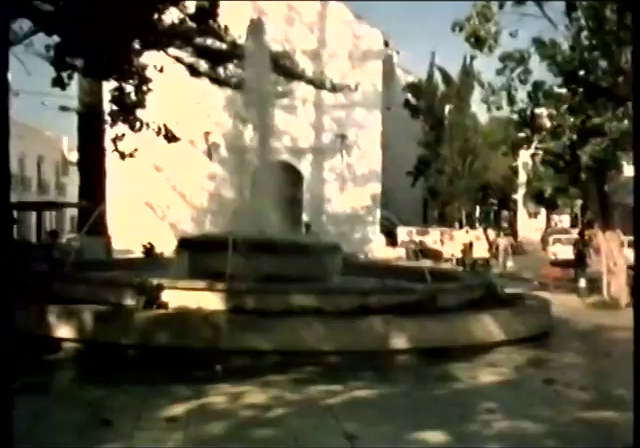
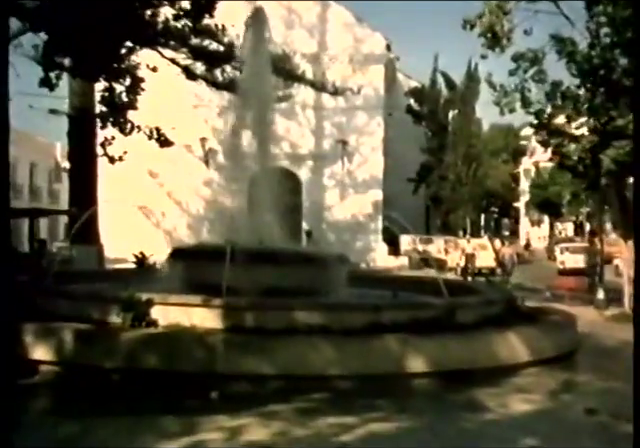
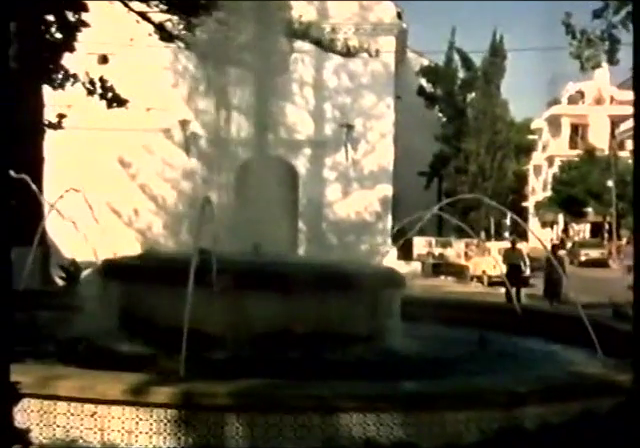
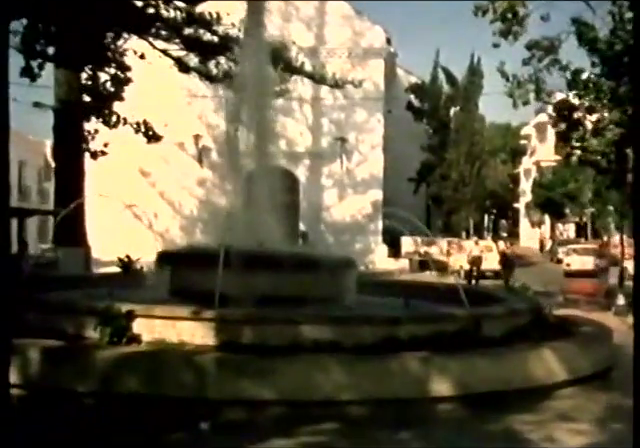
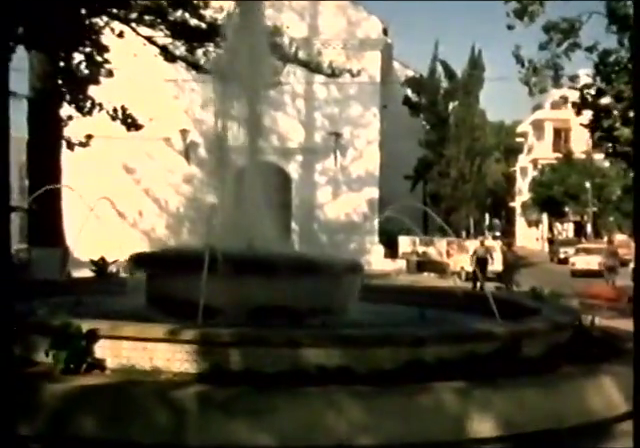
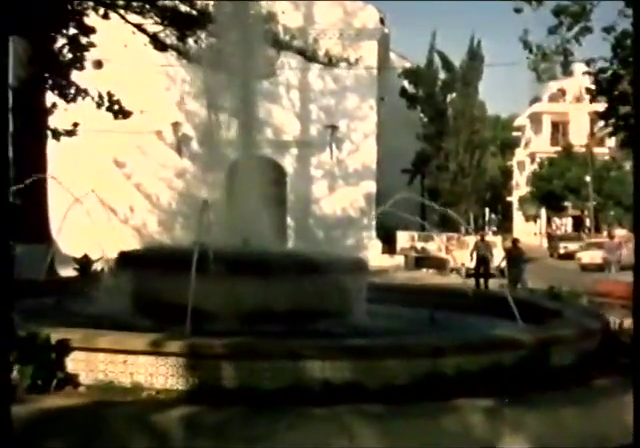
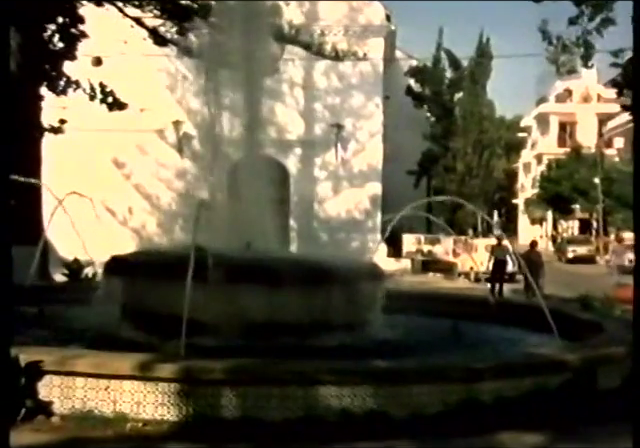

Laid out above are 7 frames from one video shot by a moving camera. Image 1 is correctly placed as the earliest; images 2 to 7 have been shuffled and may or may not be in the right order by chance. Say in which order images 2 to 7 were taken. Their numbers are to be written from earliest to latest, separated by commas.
2, 4, 5, 6, 7, 3
